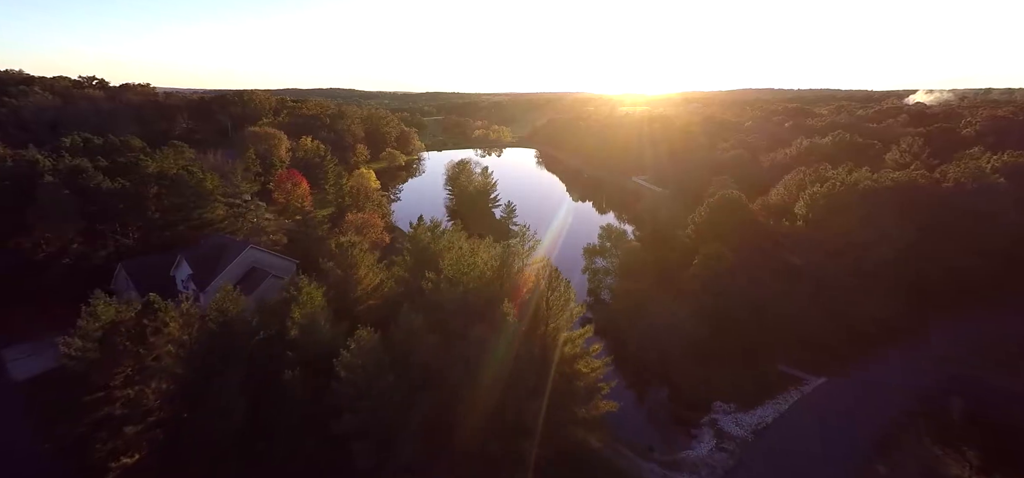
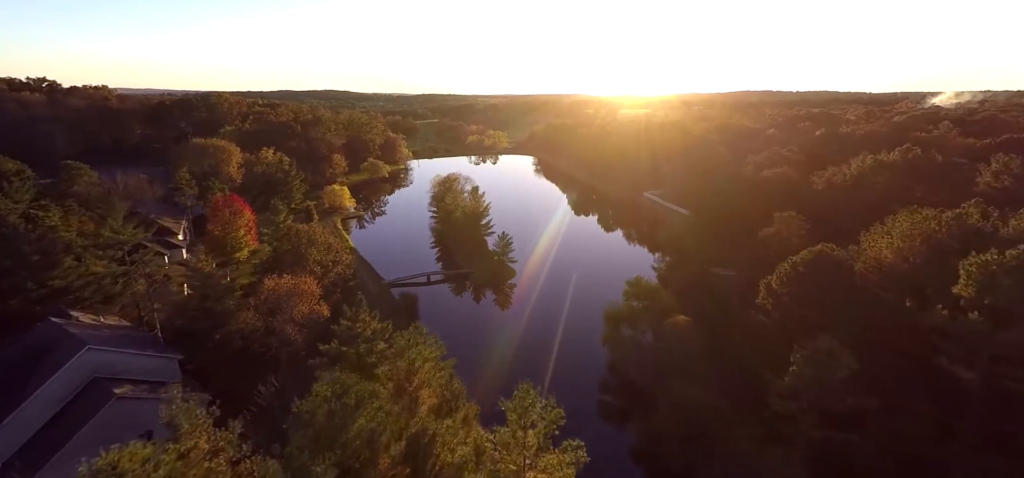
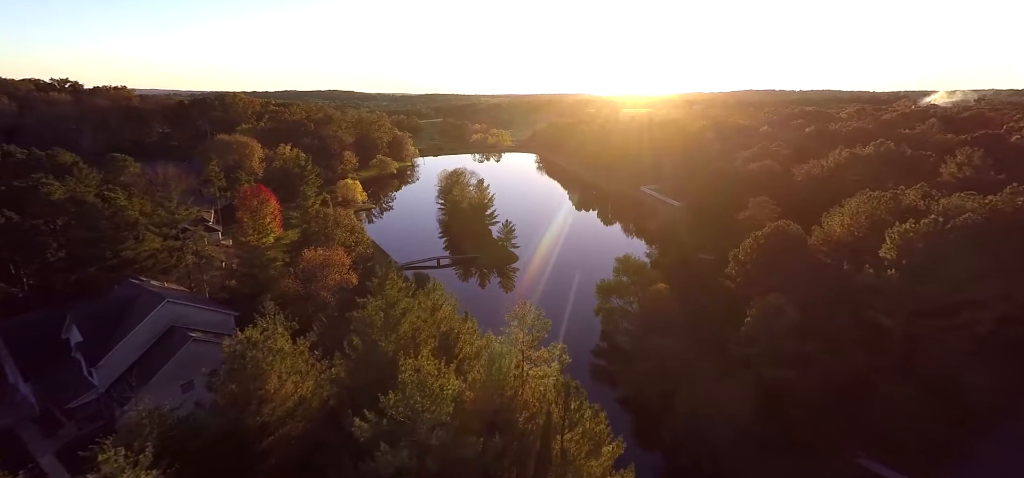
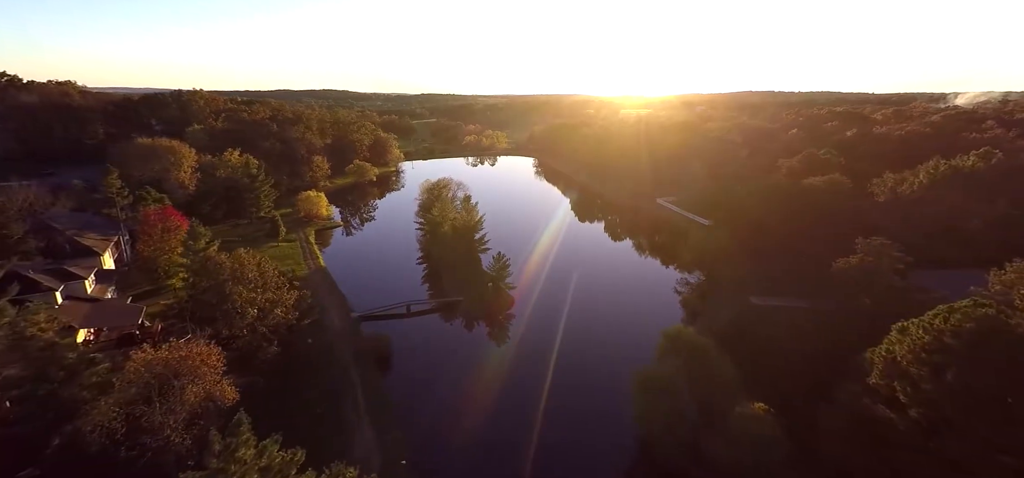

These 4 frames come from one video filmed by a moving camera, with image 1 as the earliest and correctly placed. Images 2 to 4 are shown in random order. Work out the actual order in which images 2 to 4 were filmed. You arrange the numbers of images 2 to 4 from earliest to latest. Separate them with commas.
3, 2, 4
